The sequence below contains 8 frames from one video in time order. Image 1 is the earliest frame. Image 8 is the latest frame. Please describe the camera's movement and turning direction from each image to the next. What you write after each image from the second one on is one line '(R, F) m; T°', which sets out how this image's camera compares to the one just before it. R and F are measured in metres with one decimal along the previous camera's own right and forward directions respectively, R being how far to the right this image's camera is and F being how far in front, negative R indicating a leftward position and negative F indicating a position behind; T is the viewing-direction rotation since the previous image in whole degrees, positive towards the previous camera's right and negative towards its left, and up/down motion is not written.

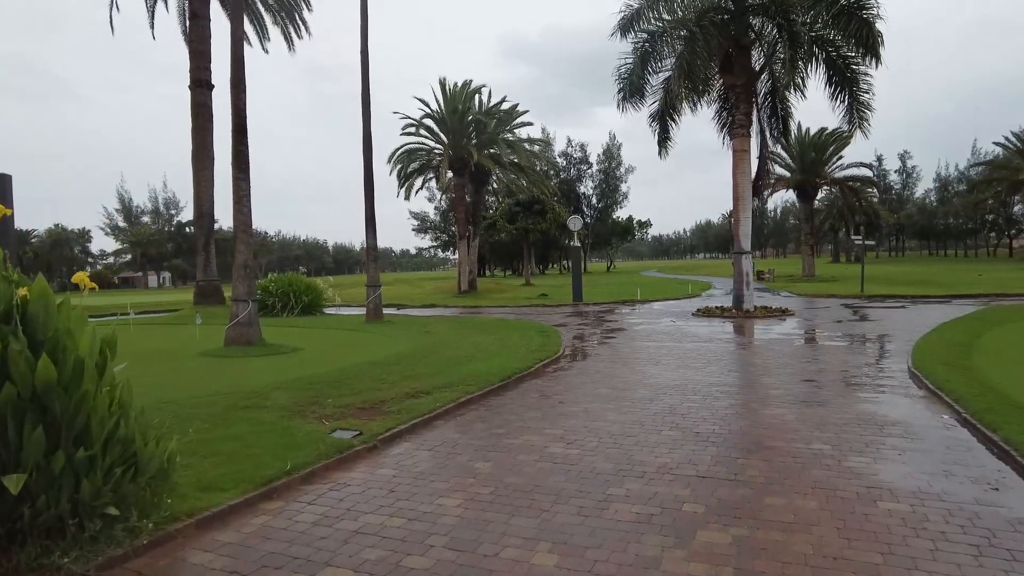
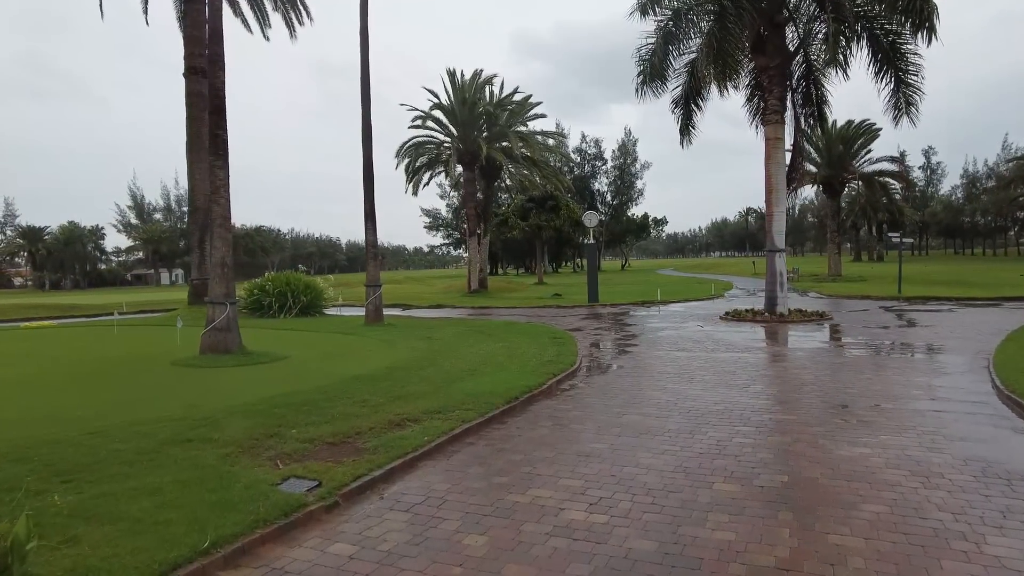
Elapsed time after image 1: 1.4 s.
(+0.1, +1.6) m; -1°
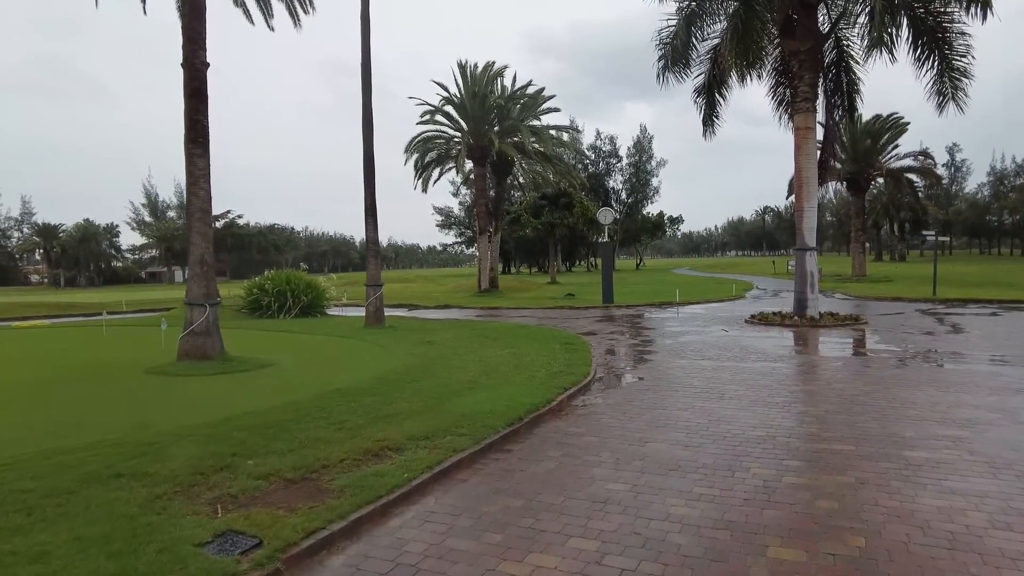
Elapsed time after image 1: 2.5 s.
(+0.1, +1.2) m; -1°
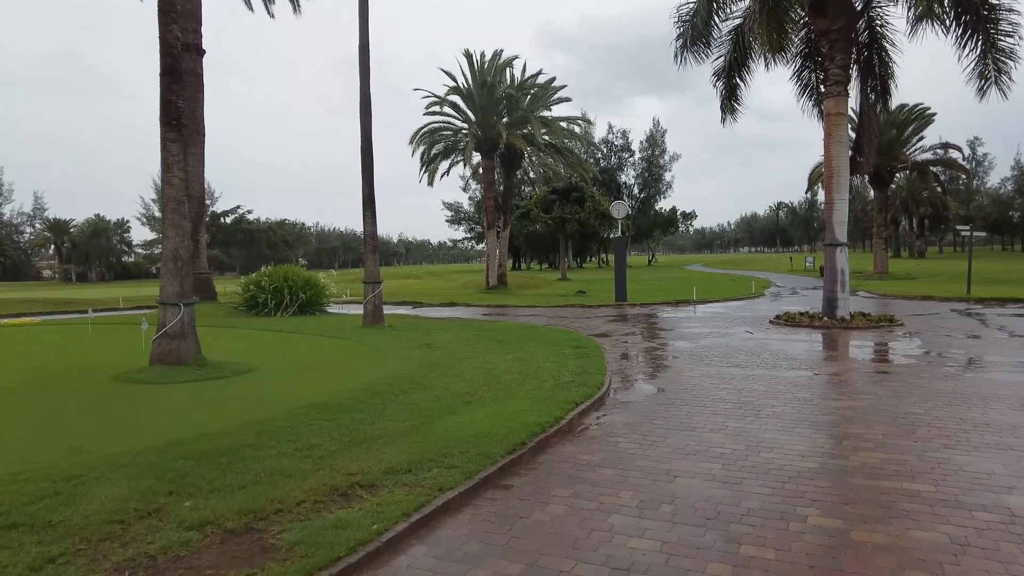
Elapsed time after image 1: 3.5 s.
(+0.1, +1.1) m; -1°
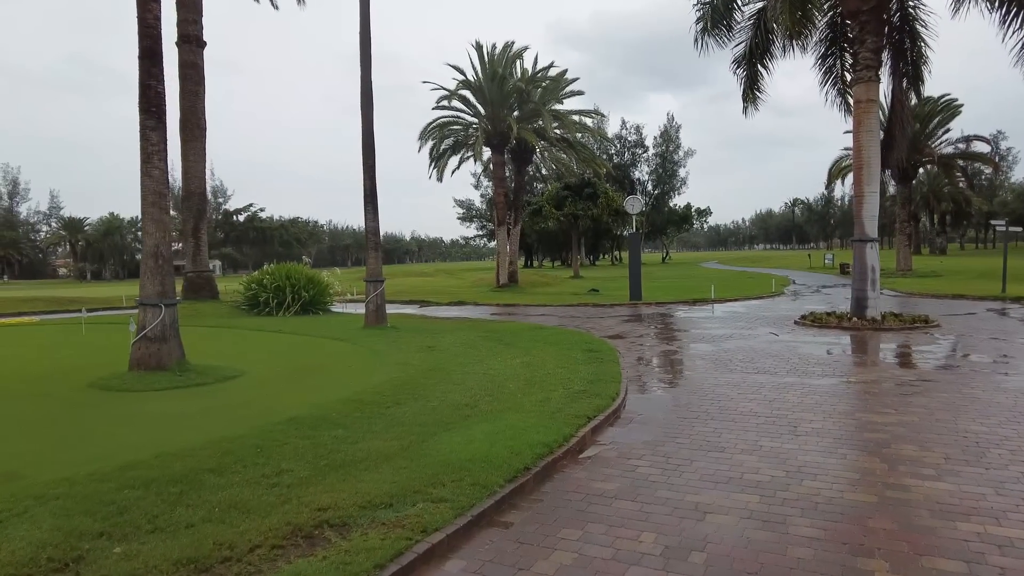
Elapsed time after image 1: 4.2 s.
(+0.1, +0.8) m; -1°
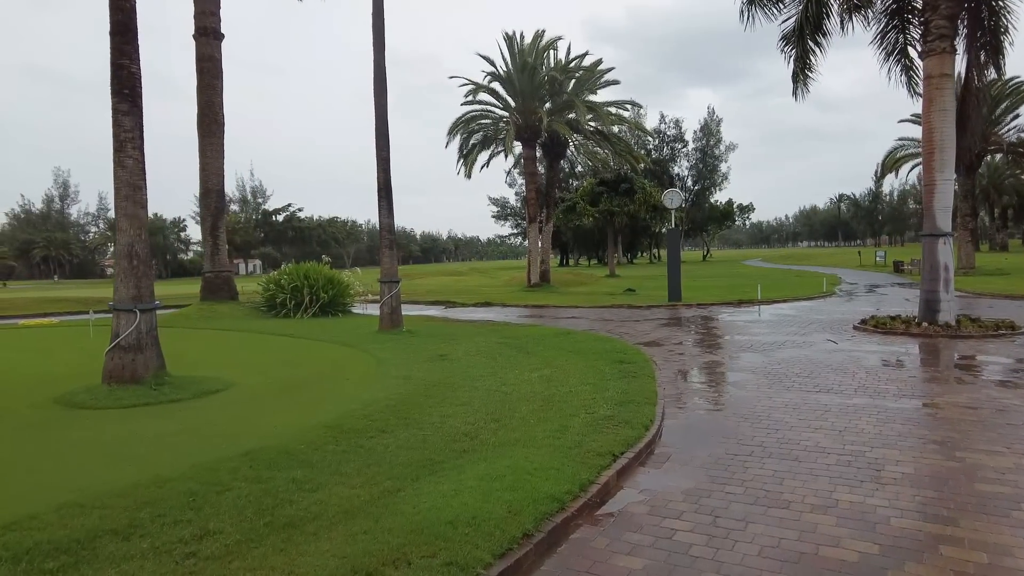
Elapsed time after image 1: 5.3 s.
(+0.3, +1.3) m; -3°
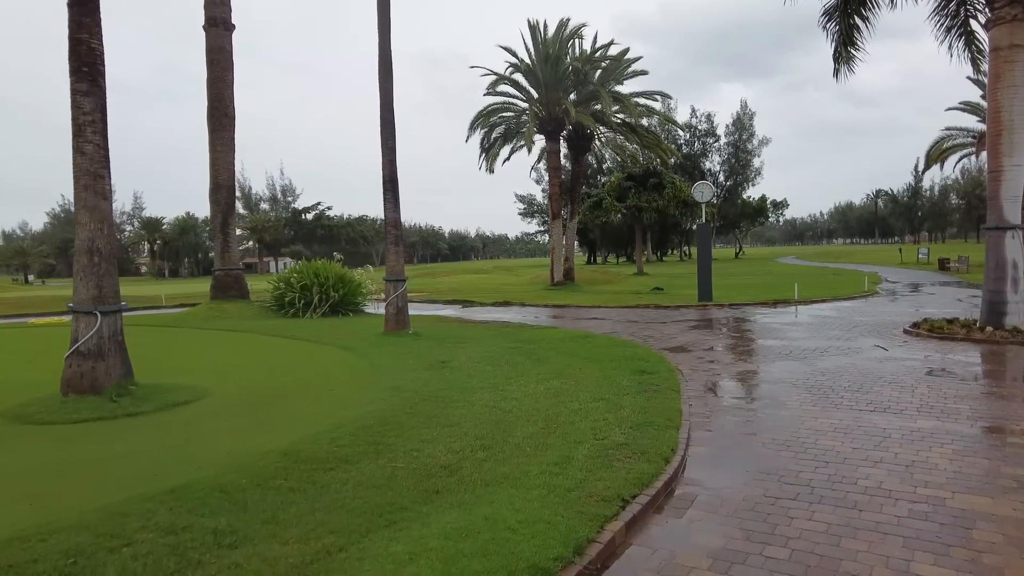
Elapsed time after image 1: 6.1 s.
(+0.3, +1.0) m; -3°
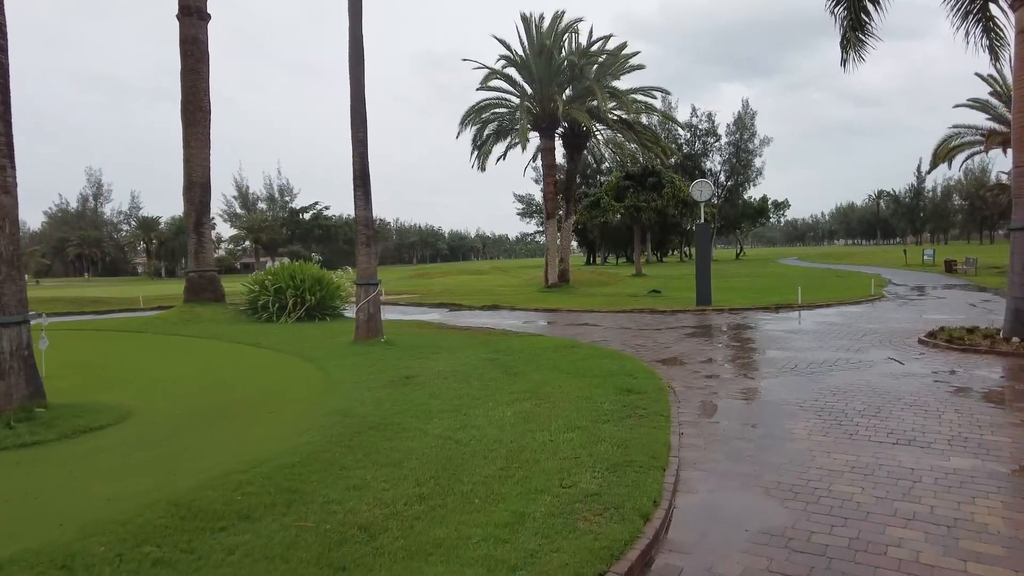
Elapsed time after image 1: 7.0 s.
(+0.4, +1.0) m; 0°
